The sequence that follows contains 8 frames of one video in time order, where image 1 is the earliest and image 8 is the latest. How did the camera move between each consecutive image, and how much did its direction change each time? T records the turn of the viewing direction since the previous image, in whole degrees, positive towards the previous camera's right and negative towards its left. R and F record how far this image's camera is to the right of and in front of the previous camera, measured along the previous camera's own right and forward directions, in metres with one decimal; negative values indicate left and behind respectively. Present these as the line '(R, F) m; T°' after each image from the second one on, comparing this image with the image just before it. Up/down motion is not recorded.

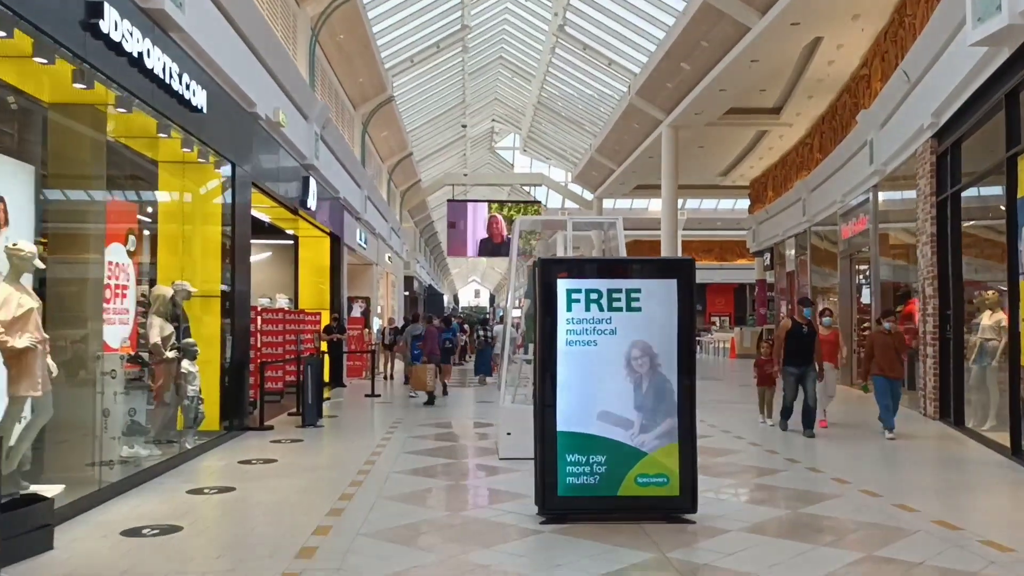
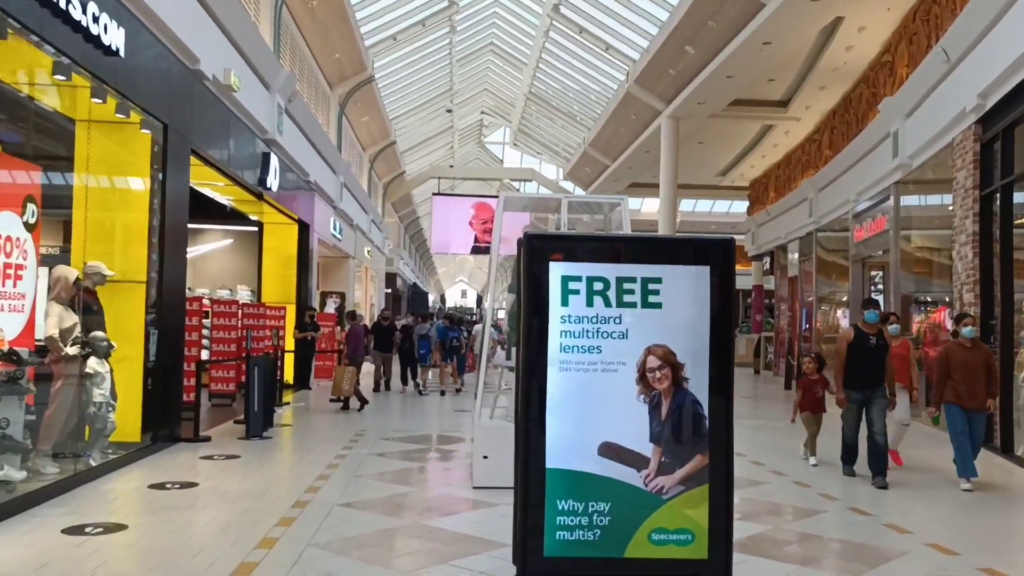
(+0.1, +1.3) m; +1°
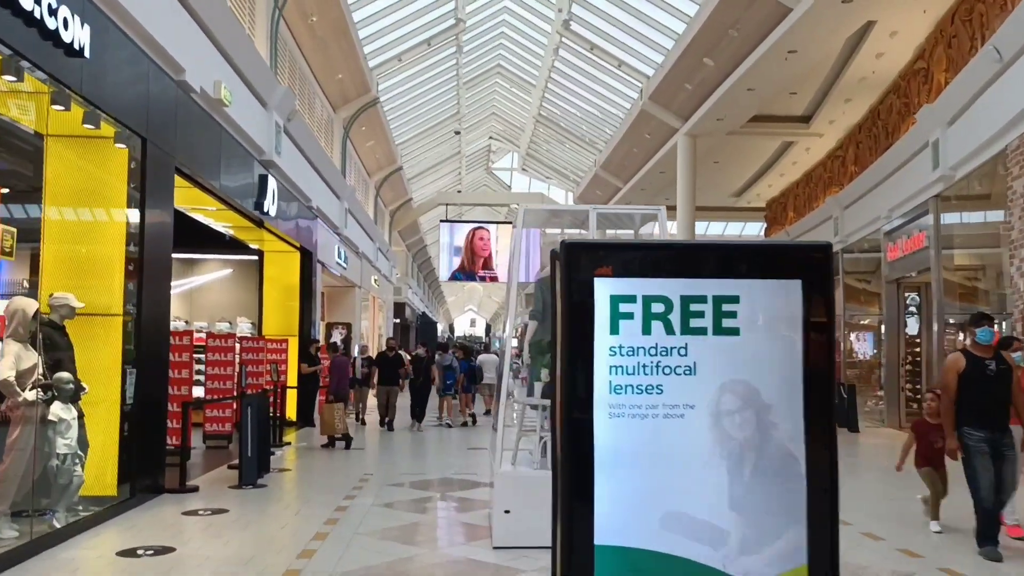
(-0.1, +0.8) m; -1°
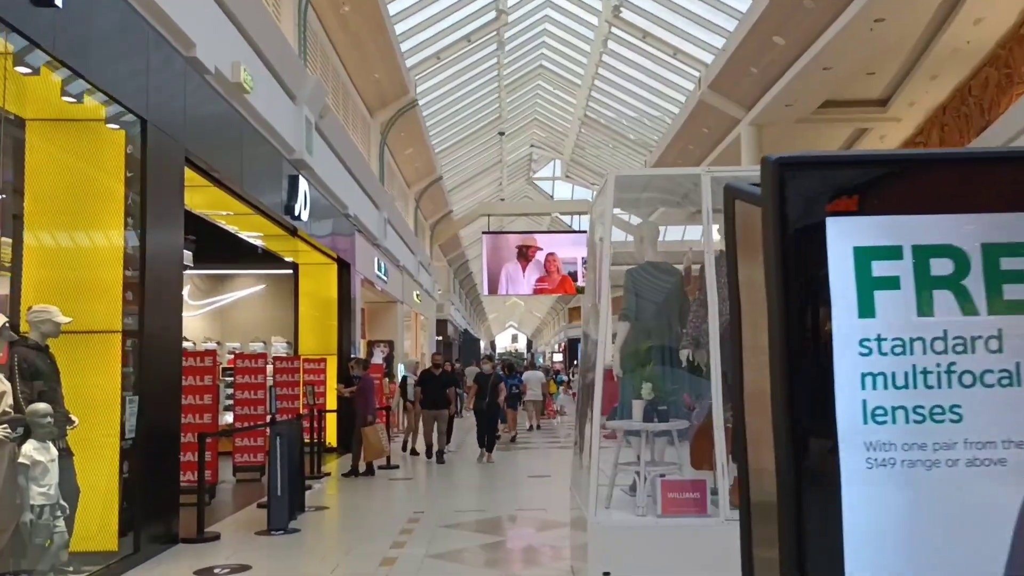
(-0.3, +1.3) m; -3°
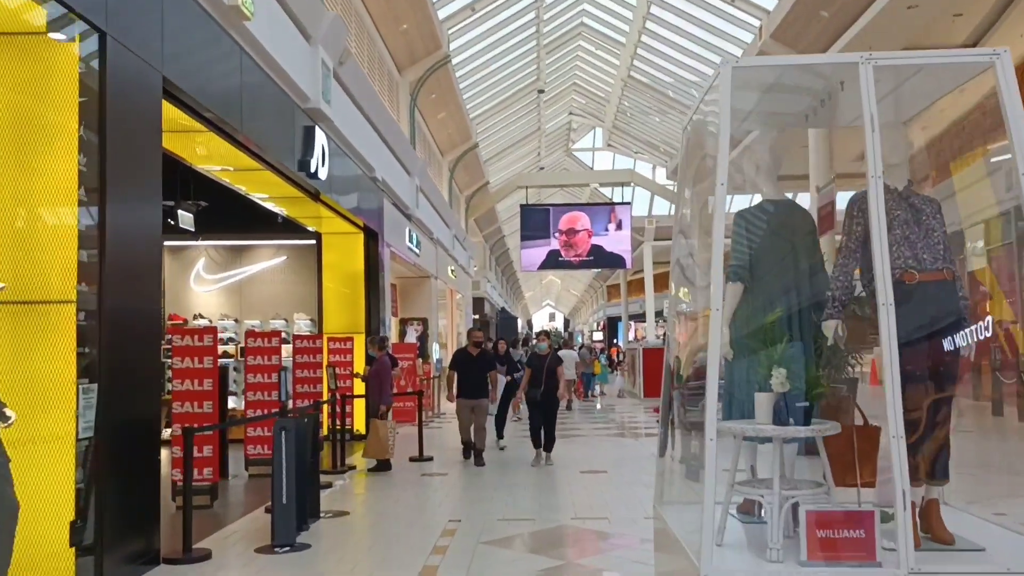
(-0.1, +1.3) m; -2°
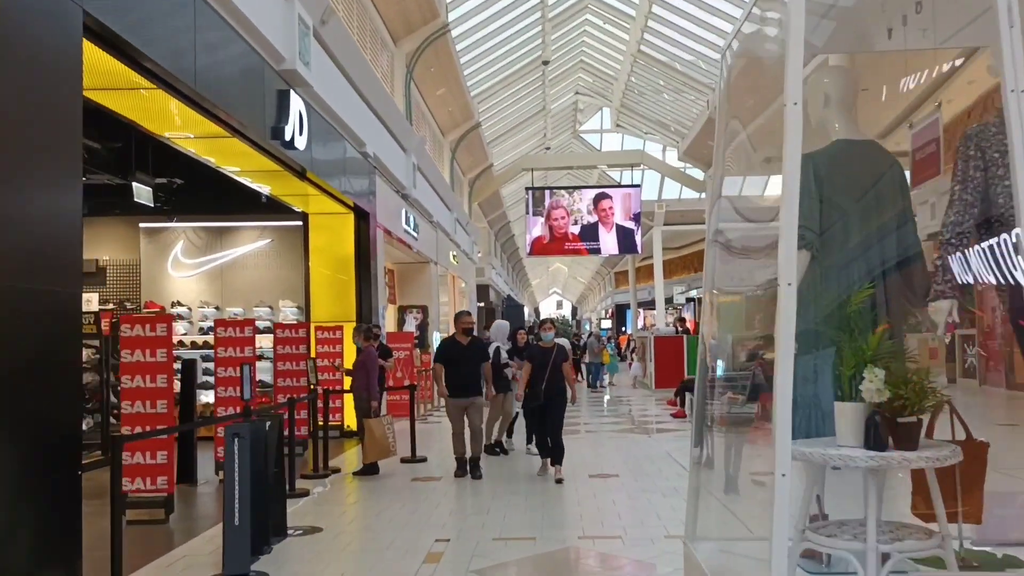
(+0.1, +0.9) m; -1°
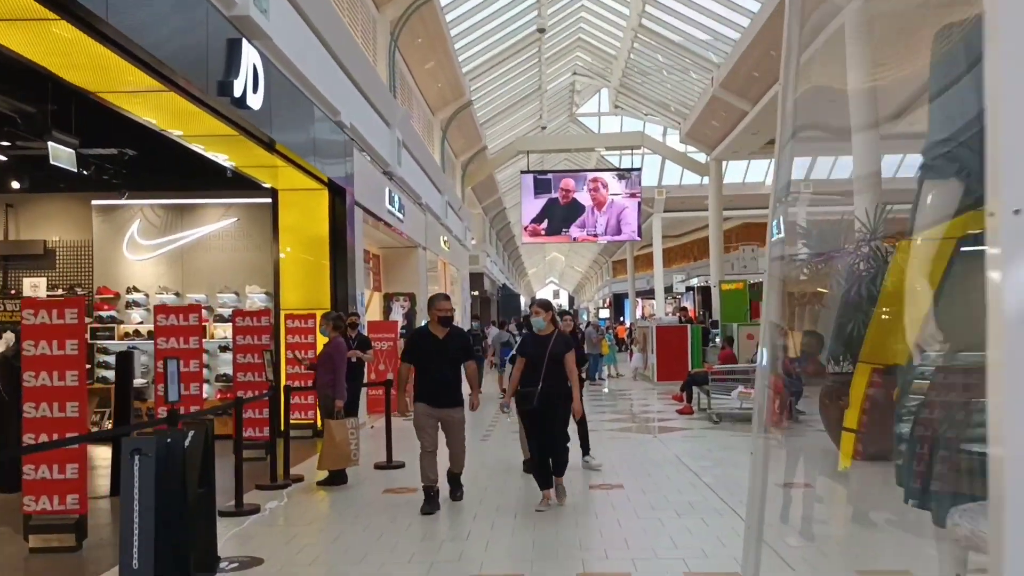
(+0.1, +1.0) m; 0°
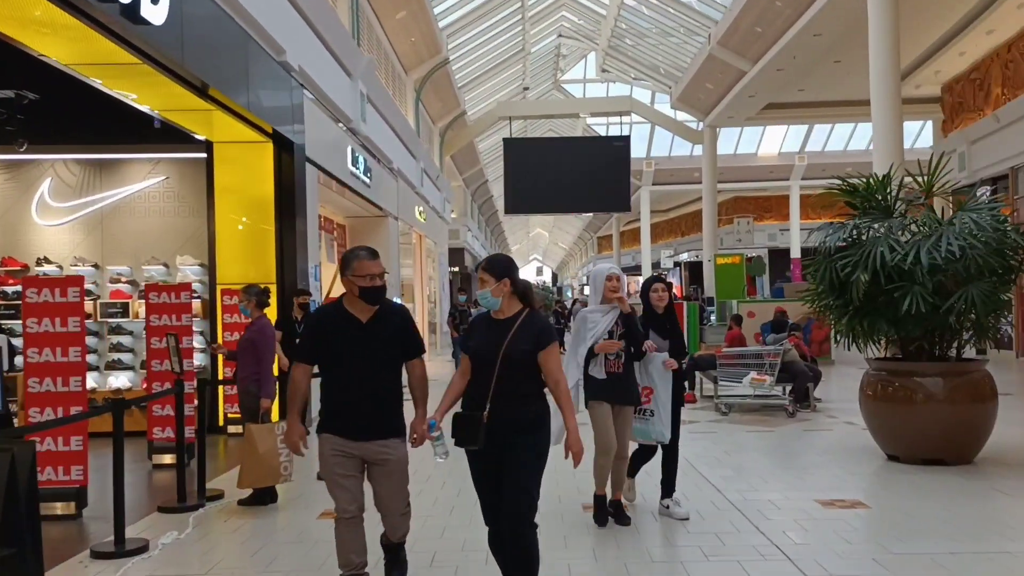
(+0.1, +1.4) m; +1°
